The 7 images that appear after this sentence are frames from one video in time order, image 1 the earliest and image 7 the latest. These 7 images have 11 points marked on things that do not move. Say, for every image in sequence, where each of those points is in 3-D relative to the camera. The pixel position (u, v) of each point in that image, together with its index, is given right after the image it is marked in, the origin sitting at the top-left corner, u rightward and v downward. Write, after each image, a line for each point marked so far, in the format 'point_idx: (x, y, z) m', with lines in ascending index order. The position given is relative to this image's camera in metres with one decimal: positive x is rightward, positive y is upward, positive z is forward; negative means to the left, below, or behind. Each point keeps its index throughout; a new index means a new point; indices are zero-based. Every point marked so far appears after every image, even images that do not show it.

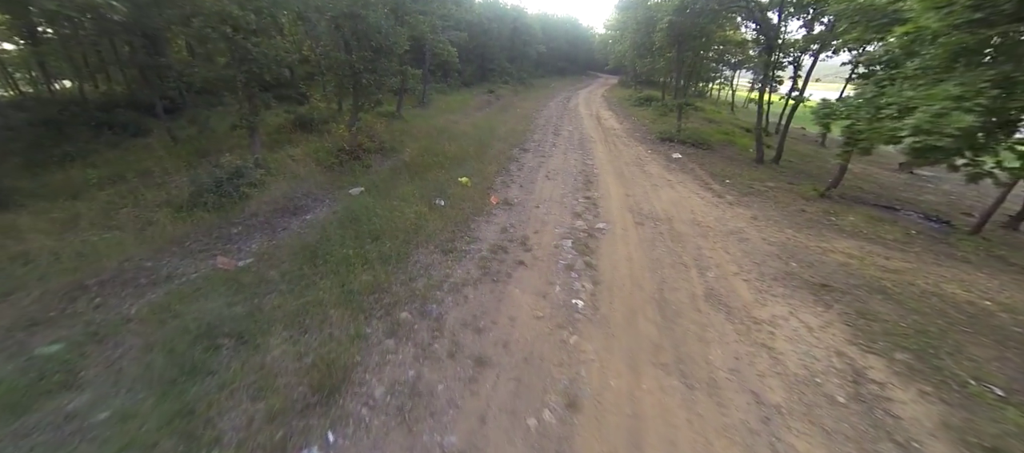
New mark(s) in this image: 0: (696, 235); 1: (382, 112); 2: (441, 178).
0: (+4.3, -0.2, +7.9) m
1: (-6.8, +6.0, +17.7) m
2: (-2.1, +1.4, +9.8) m
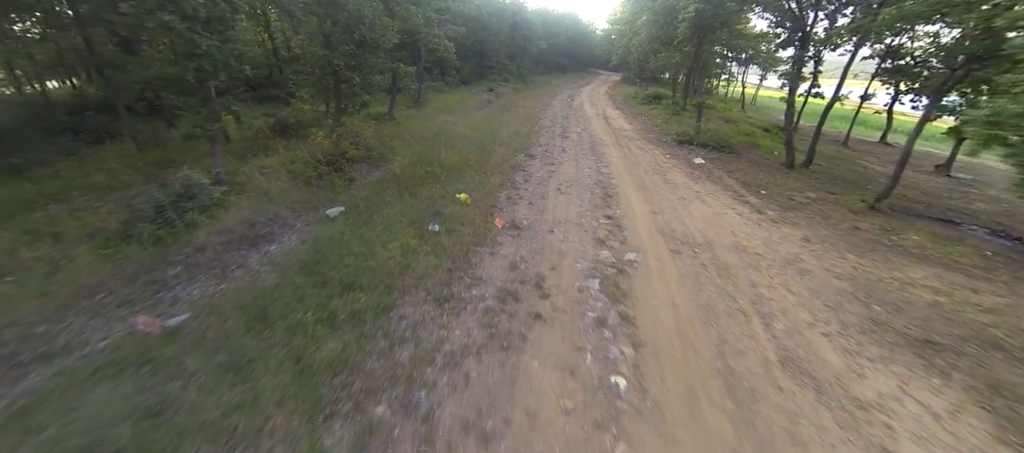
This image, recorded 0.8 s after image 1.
0: (+4.5, -0.8, +6.4) m
1: (-6.7, +5.4, +16.2) m
2: (-1.9, +0.8, +8.3) m
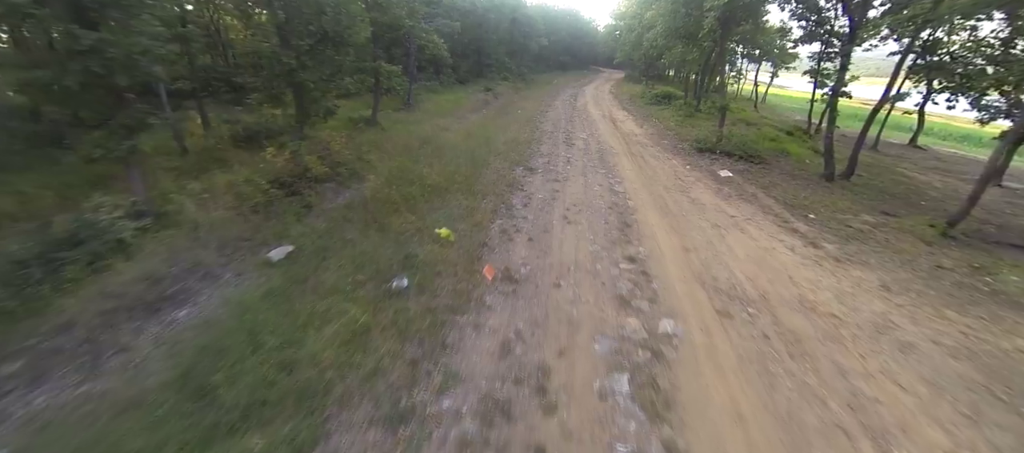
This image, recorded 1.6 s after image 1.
0: (+4.4, -1.6, +4.7) m
1: (-6.8, +4.6, +14.4) m
2: (-2.0, 0.0, +6.6) m
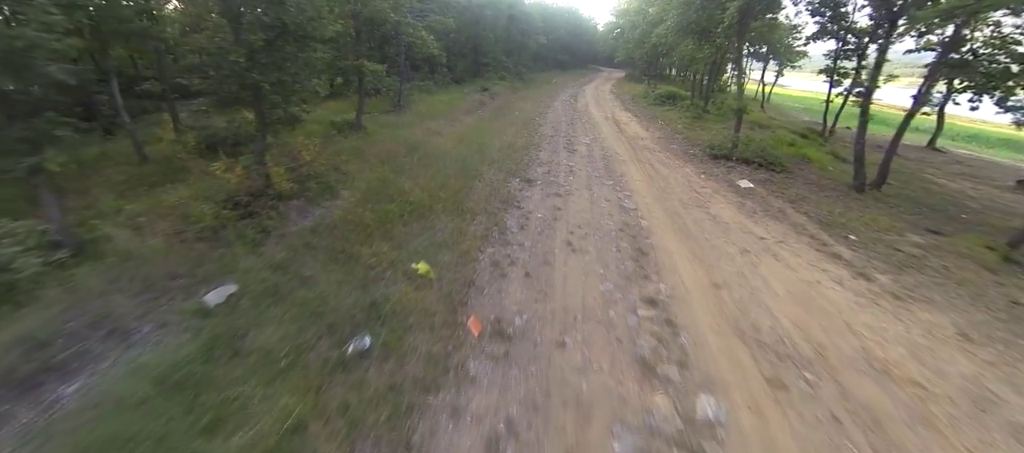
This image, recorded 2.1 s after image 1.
0: (+4.3, -2.1, +3.6) m
1: (-6.9, +4.1, +13.3) m
2: (-2.1, -0.5, +5.5) m
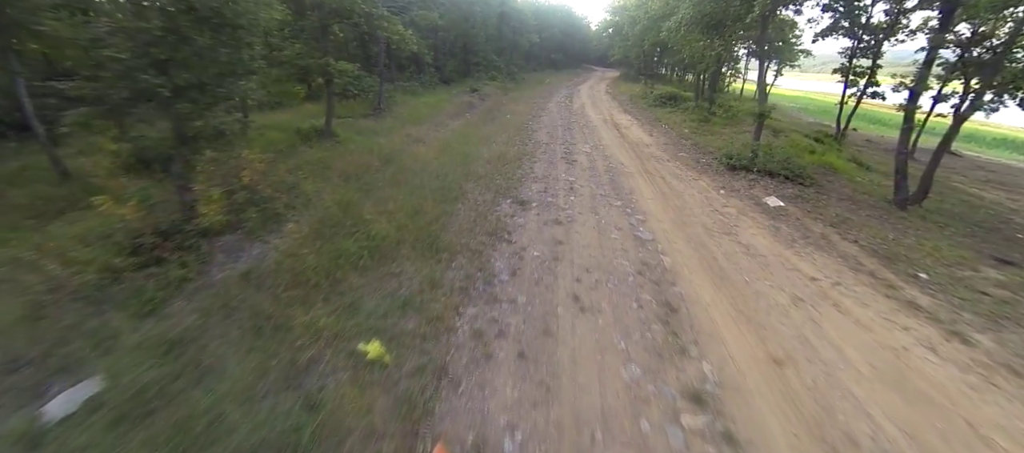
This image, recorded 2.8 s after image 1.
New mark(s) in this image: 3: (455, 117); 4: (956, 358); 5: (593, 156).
0: (+4.2, -2.7, +2.2) m
1: (-7.2, +3.3, +11.7) m
2: (-2.3, -1.3, +4.0) m
3: (-2.9, +5.6, +17.2) m
4: (+5.7, -1.7, +4.4) m
5: (+2.6, +2.2, +10.8) m
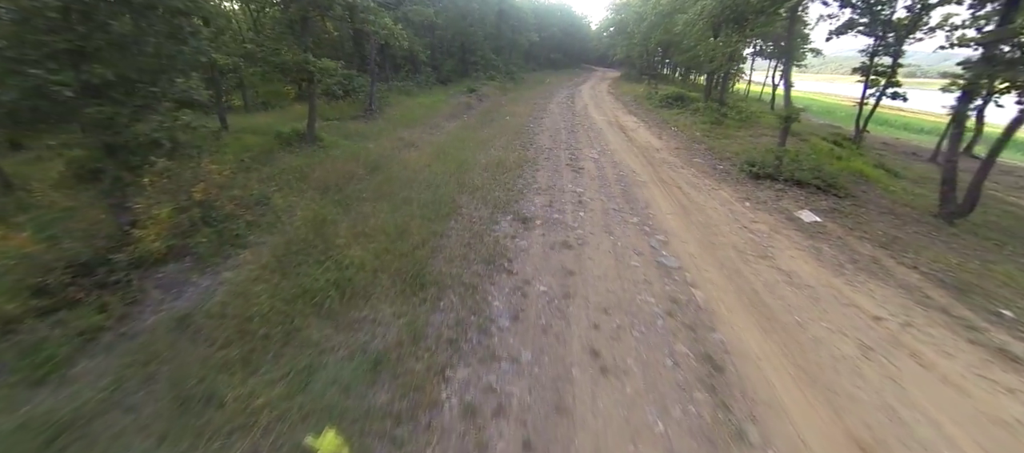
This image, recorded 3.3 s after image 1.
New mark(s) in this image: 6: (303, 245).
0: (+4.2, -3.1, +1.2) m
1: (-7.2, +2.9, +10.7) m
2: (-2.2, -1.7, +3.0) m
3: (-2.9, +5.2, +16.2) m
4: (+5.7, -2.1, +3.4) m
5: (+2.6, +1.8, +9.8) m
6: (-3.3, -0.2, +5.5) m
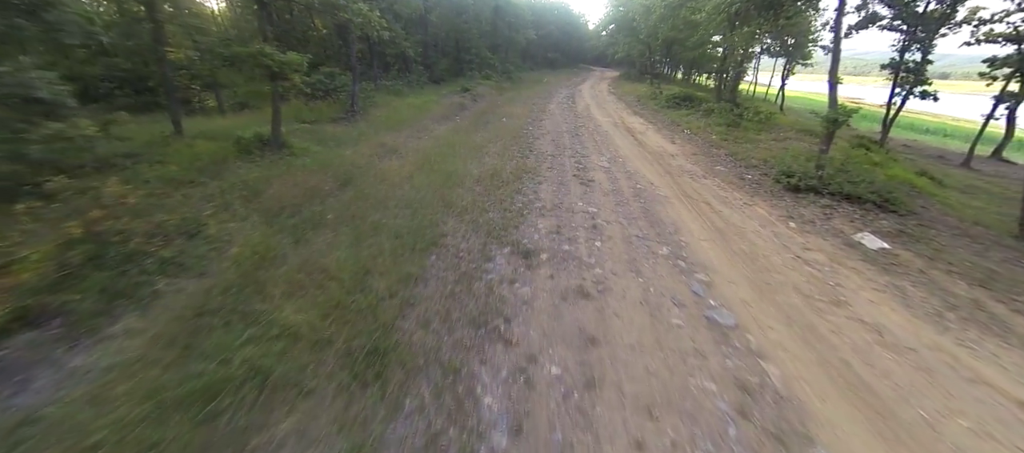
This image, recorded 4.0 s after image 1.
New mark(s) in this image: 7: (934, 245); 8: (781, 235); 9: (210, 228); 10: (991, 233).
0: (+4.2, -3.6, -0.2) m
1: (-7.3, +2.3, +9.2) m
2: (-2.2, -2.2, +1.5) m
3: (-3.1, +4.7, +14.8) m
4: (+5.7, -2.5, +2.0) m
5: (+2.5, +1.3, +8.4) m
6: (-3.3, -0.8, +4.0) m
7: (+7.5, -0.3, +6.0) m
8: (+5.1, -0.2, +6.3) m
9: (-4.8, 0.0, +5.4) m
10: (+9.6, -0.1, +6.8) m
